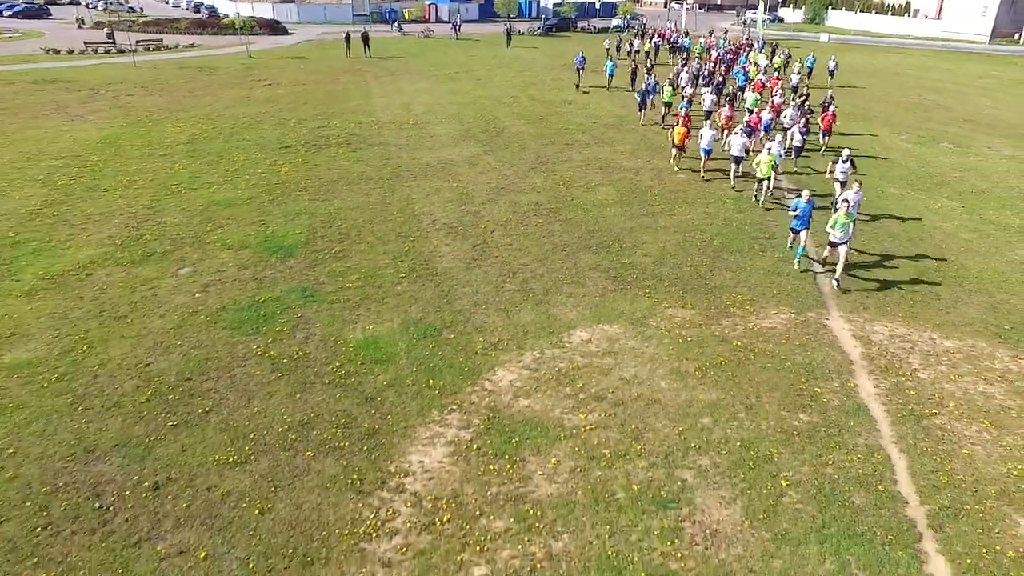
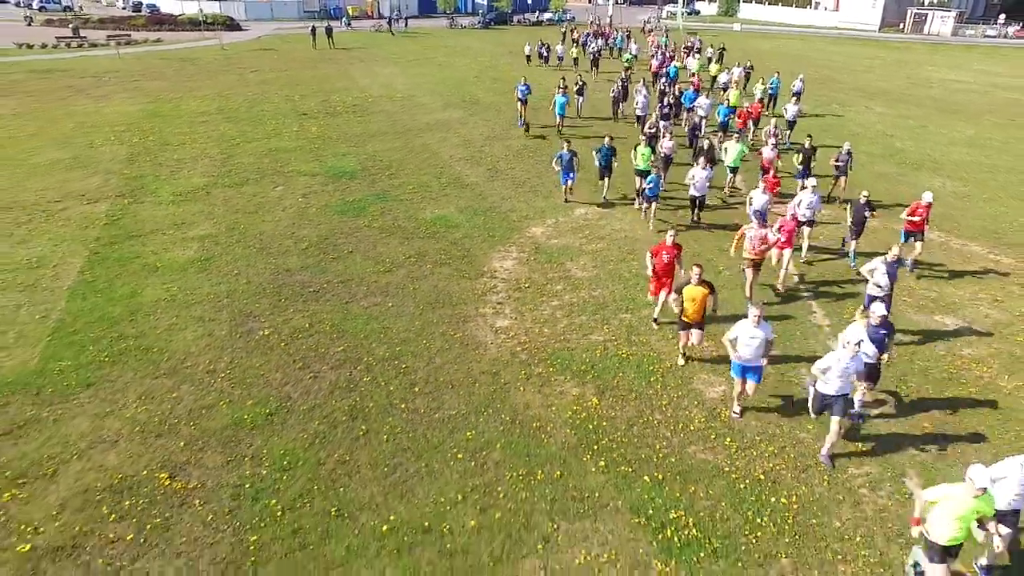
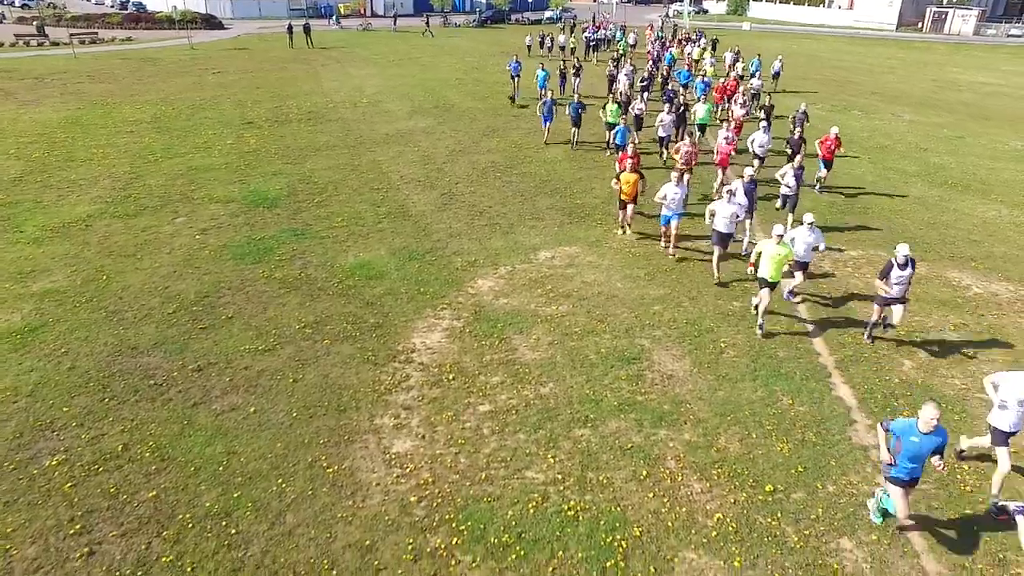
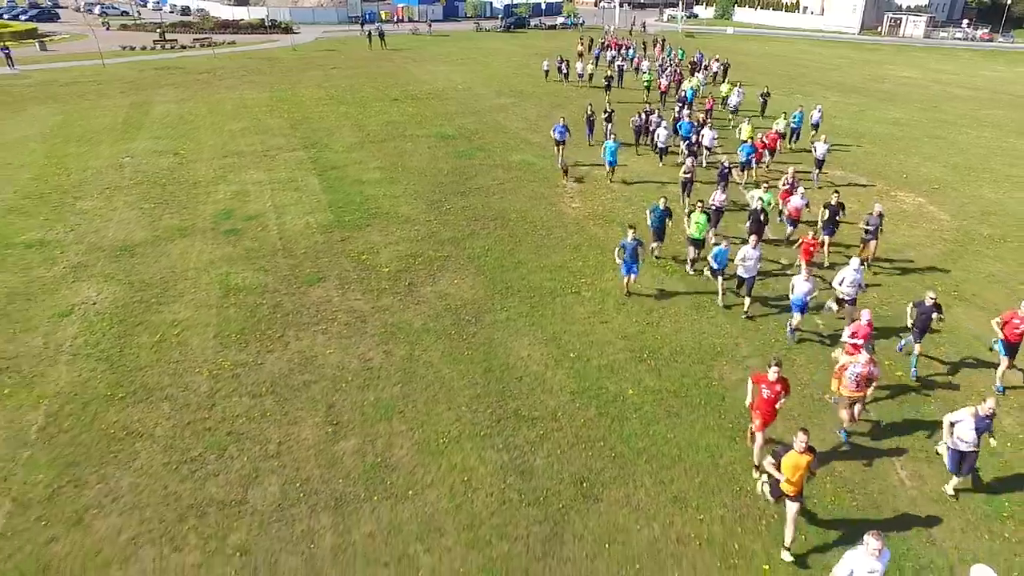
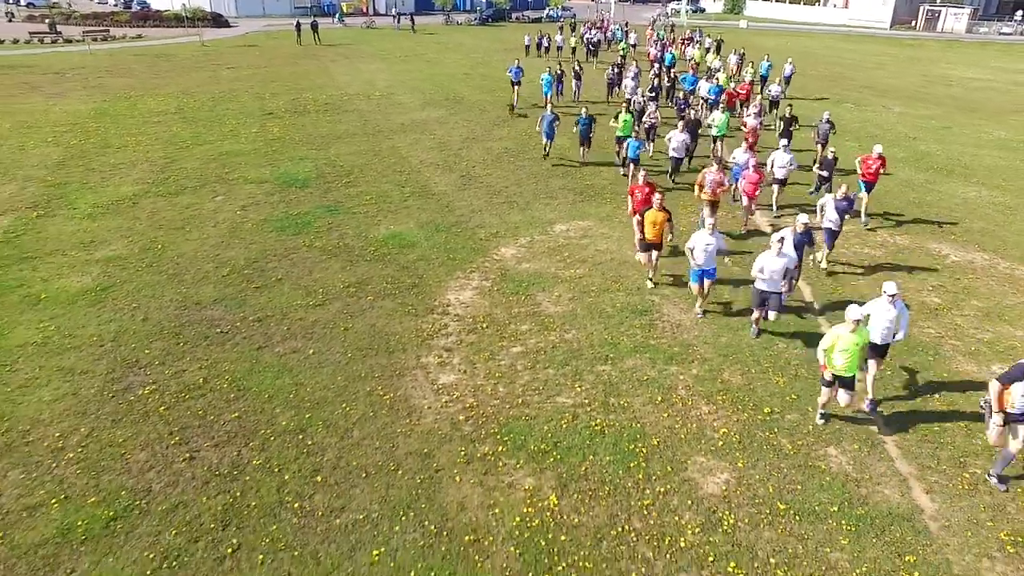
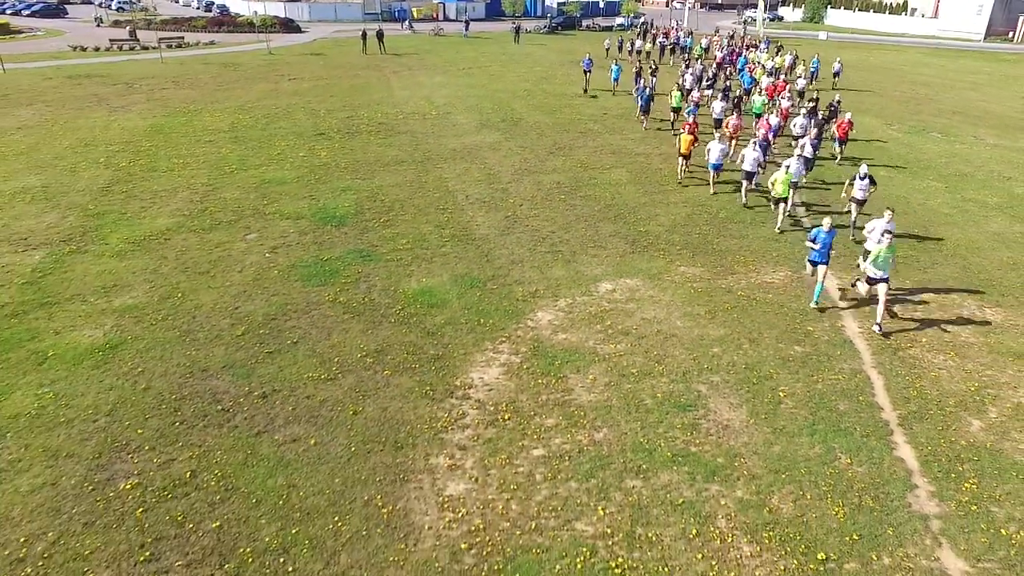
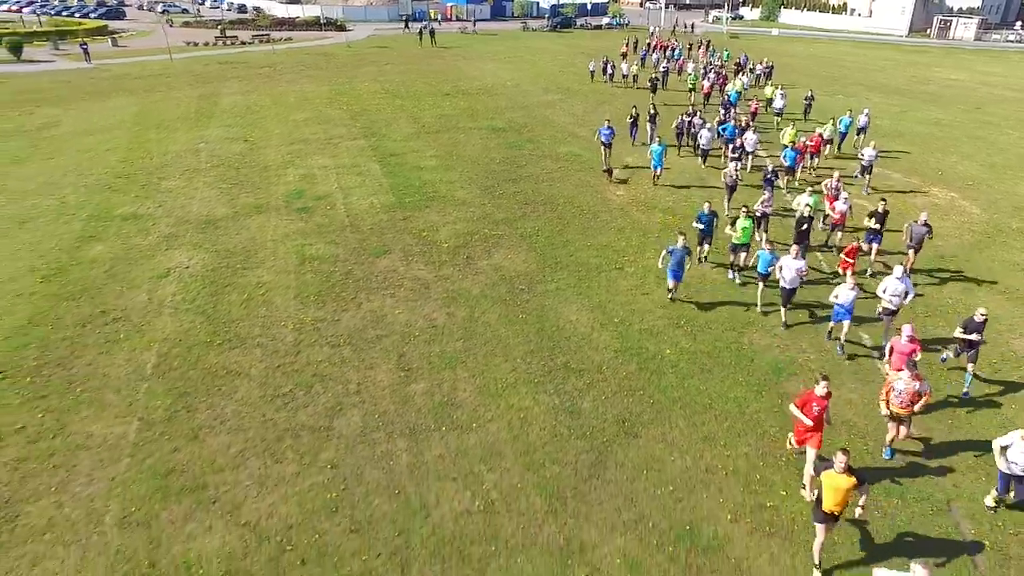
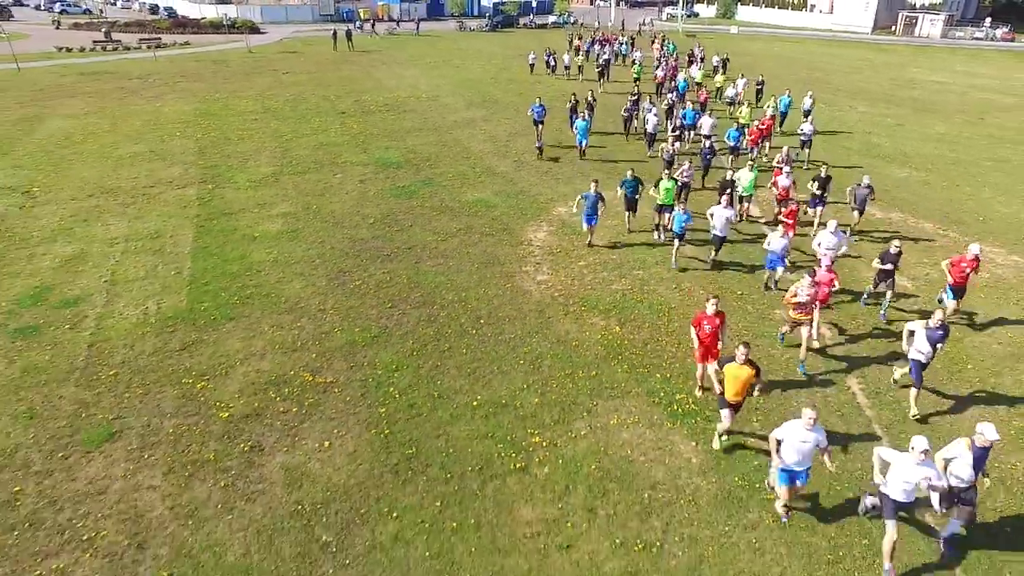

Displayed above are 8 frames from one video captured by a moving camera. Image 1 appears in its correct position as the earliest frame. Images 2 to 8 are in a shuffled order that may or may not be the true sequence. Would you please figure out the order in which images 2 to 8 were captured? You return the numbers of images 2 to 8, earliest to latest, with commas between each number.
6, 3, 5, 2, 8, 4, 7
